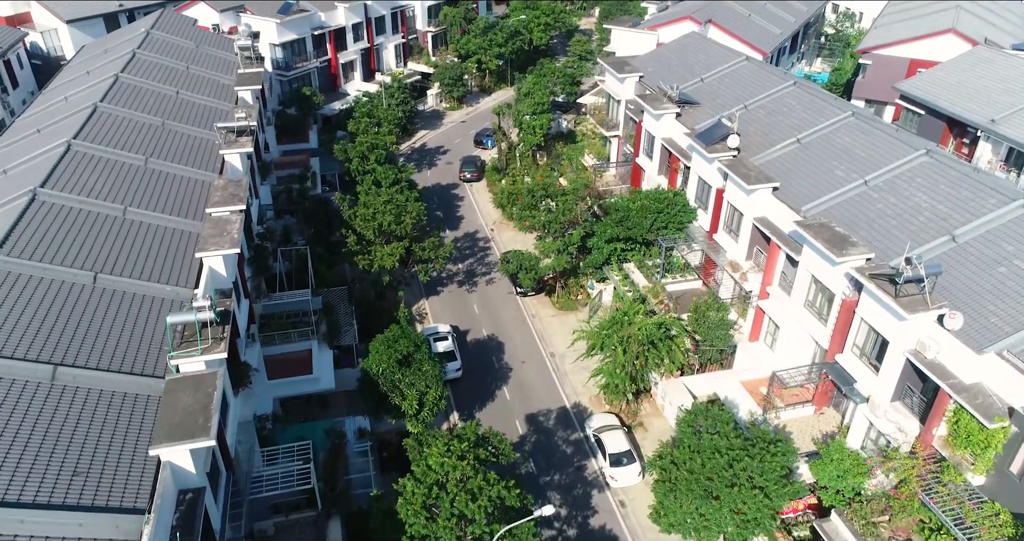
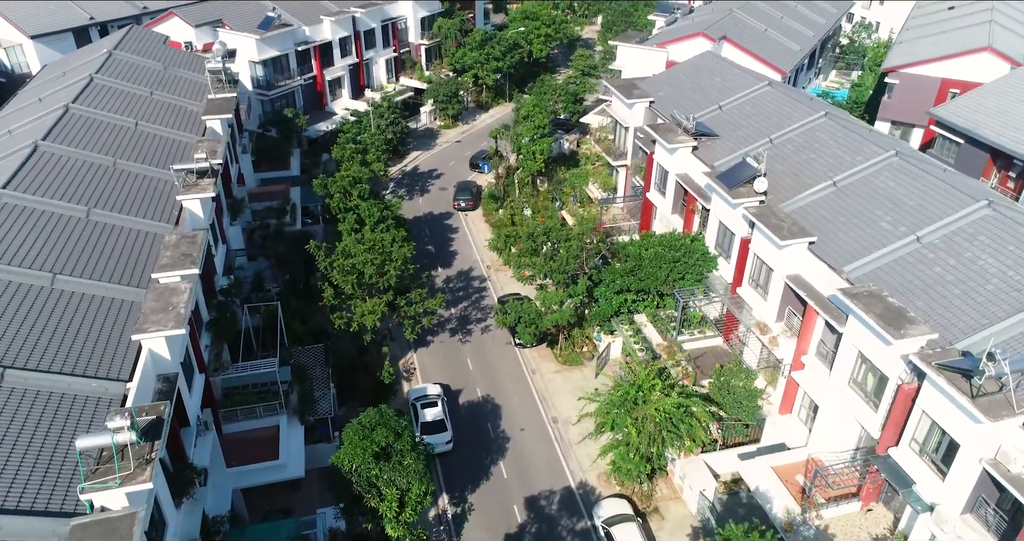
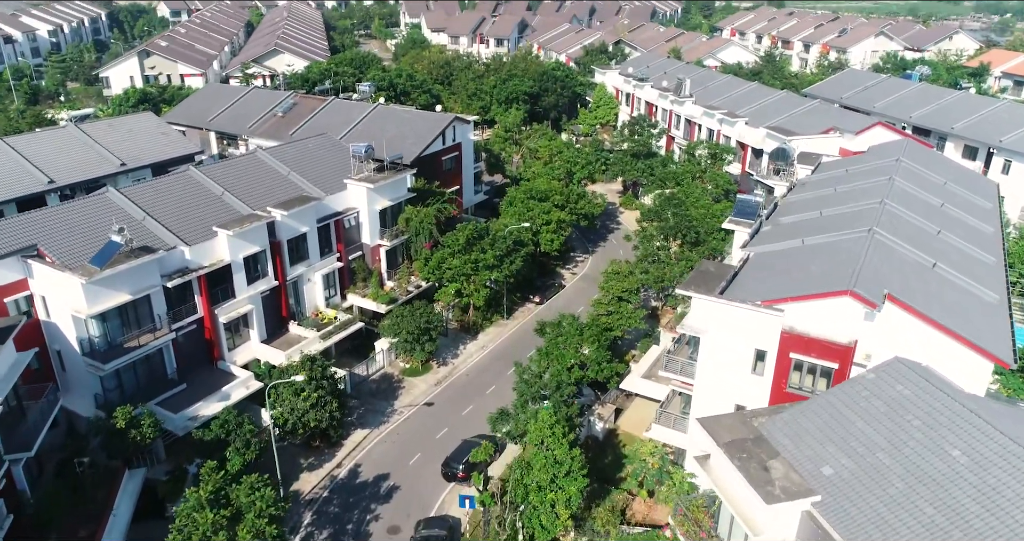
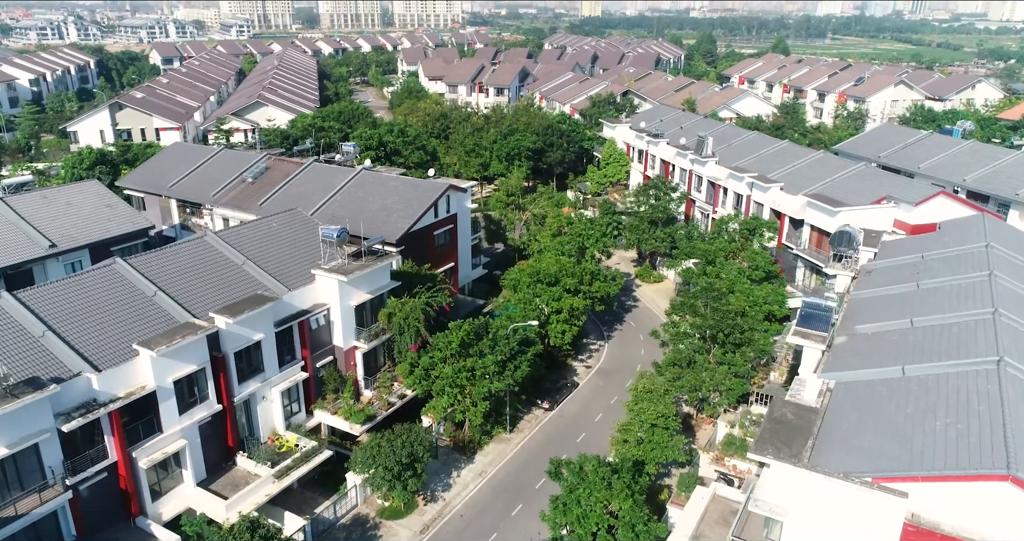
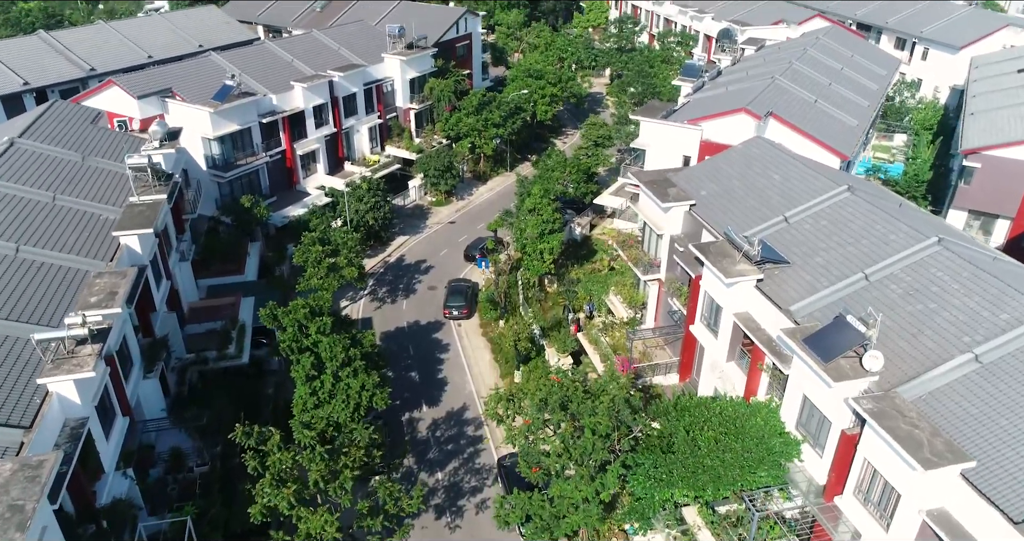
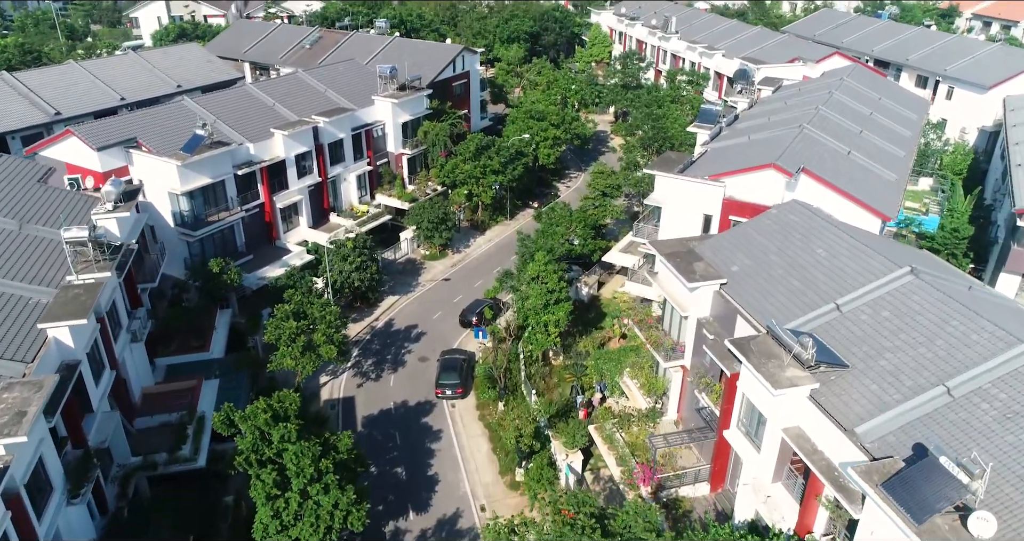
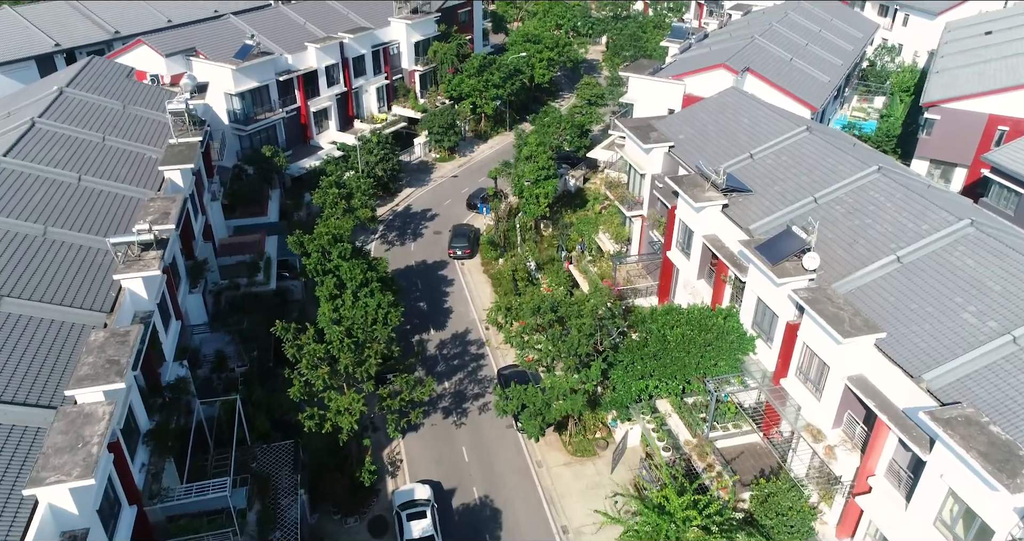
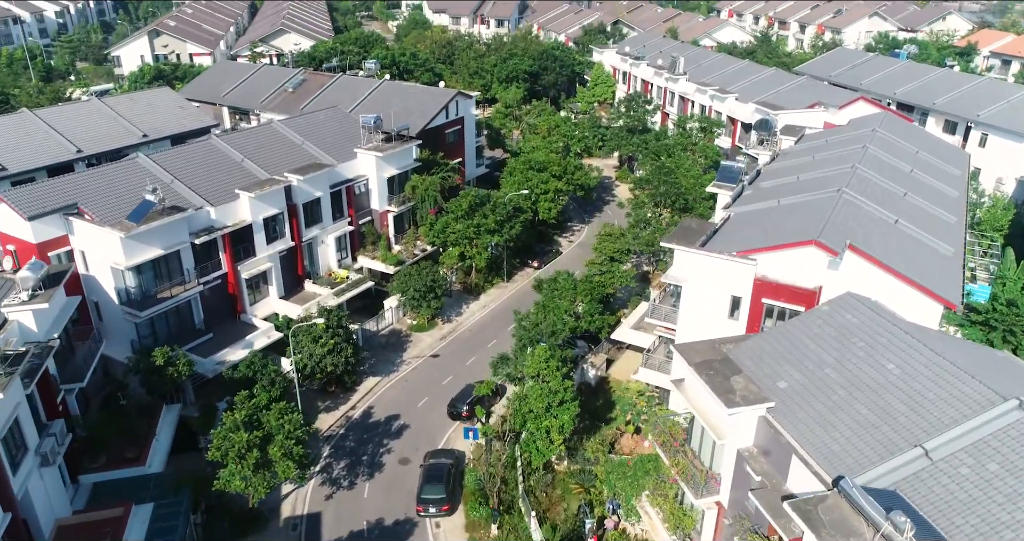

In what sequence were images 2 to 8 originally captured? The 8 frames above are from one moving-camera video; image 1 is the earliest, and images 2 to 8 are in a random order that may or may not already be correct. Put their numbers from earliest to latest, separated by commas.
2, 7, 5, 6, 8, 3, 4
